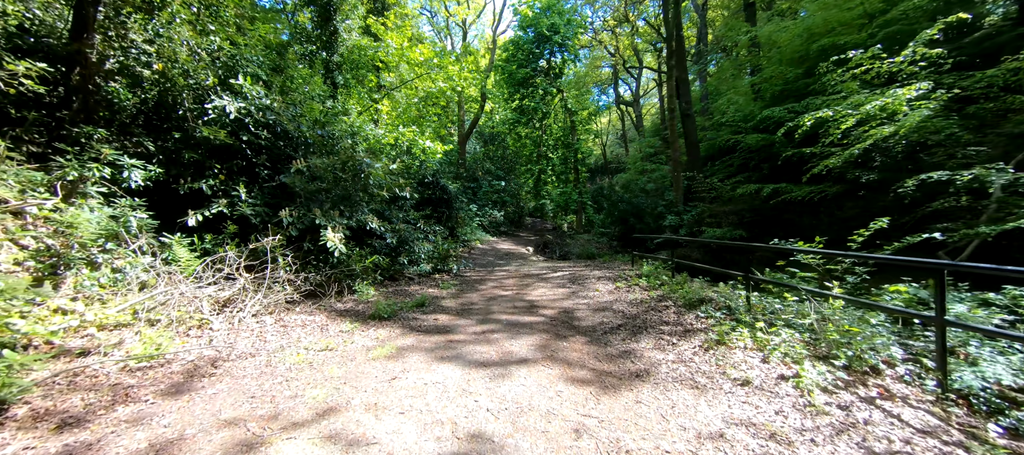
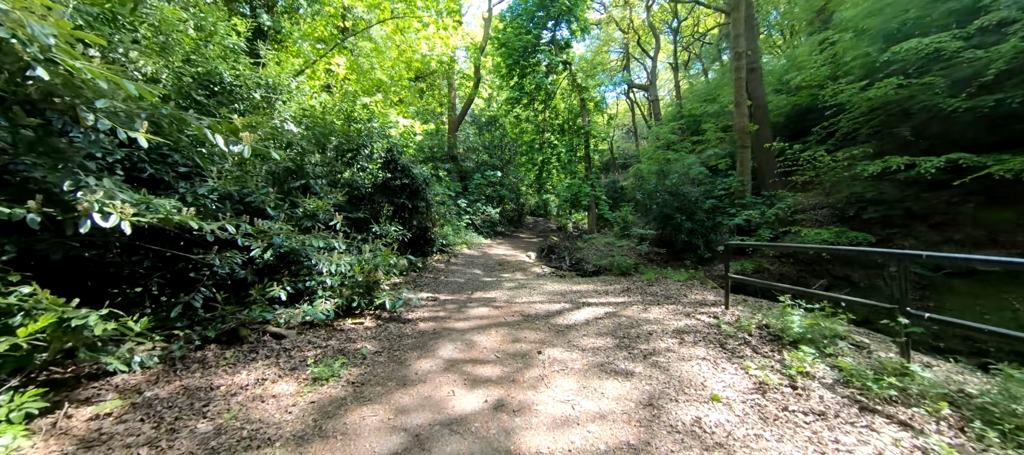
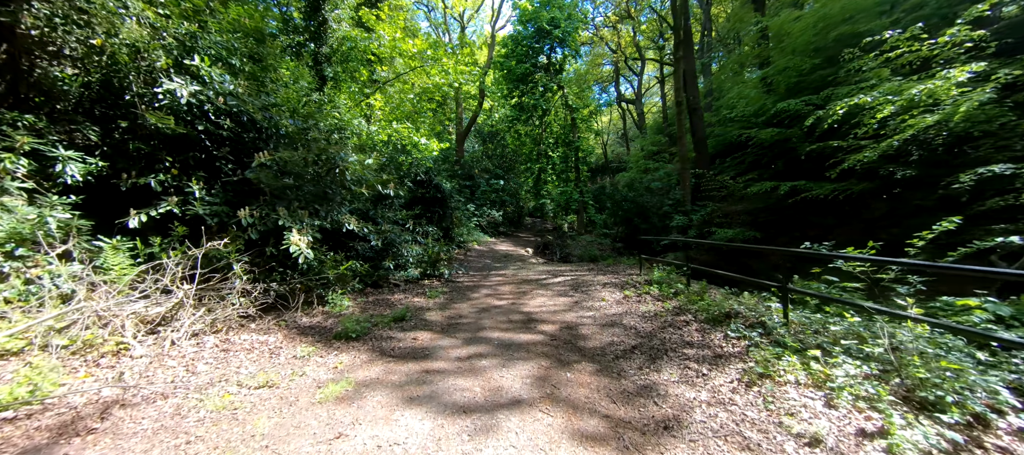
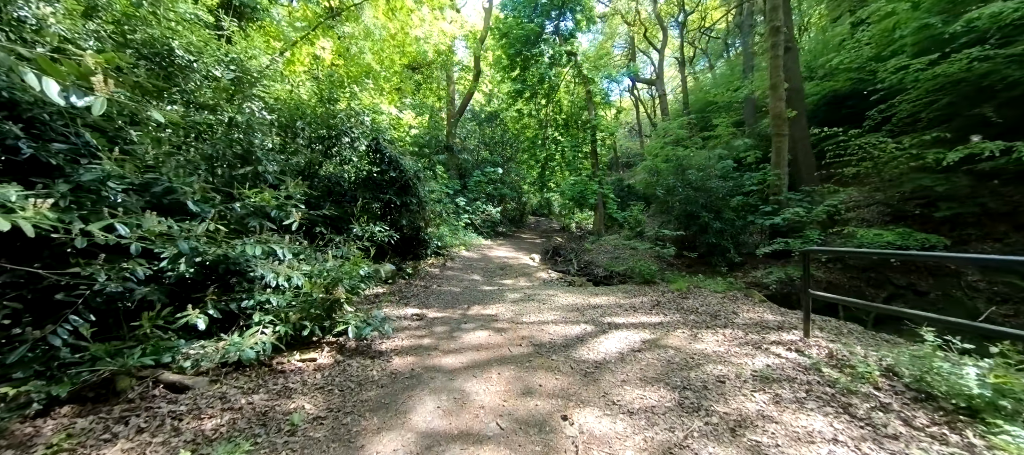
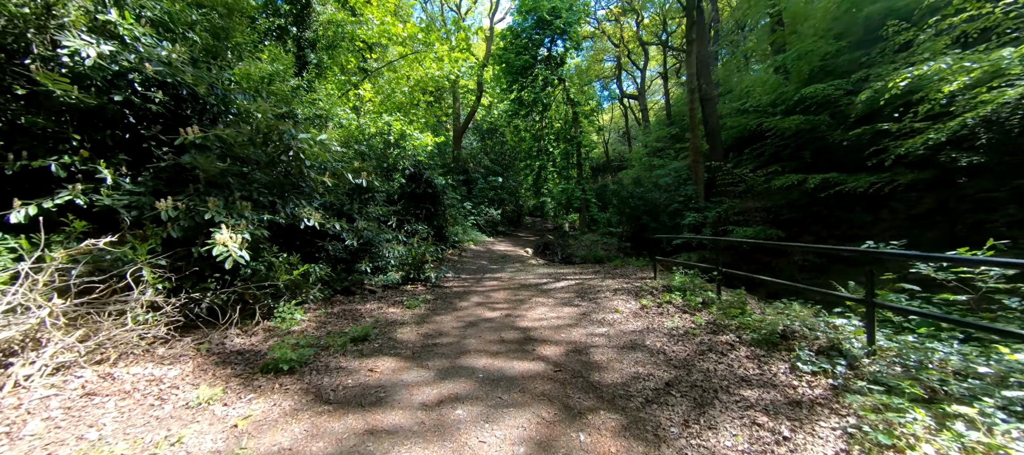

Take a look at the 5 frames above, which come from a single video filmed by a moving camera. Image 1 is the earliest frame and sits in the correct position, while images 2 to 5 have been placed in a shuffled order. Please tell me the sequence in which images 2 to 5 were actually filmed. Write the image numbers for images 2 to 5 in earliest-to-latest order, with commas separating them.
3, 5, 2, 4
